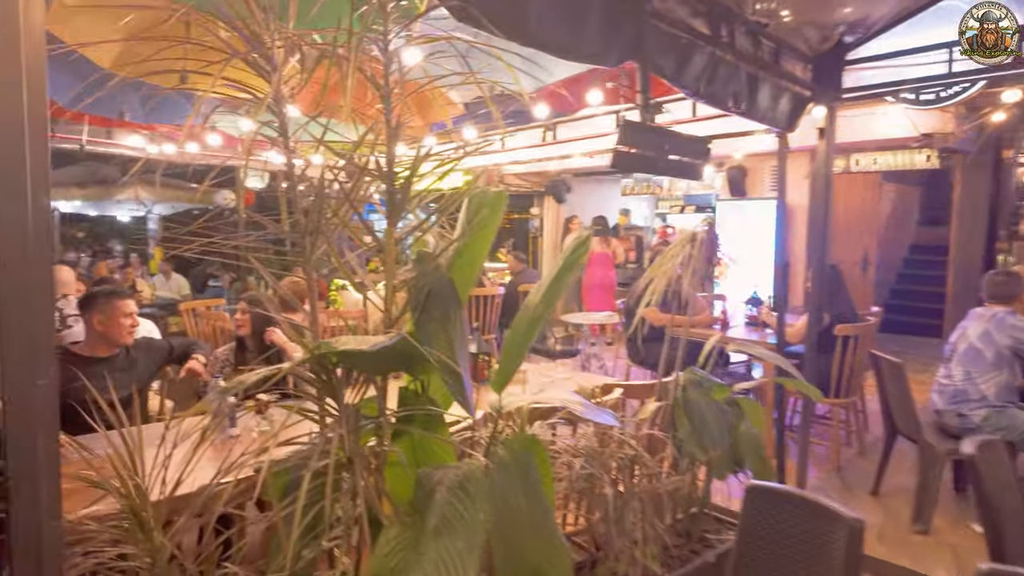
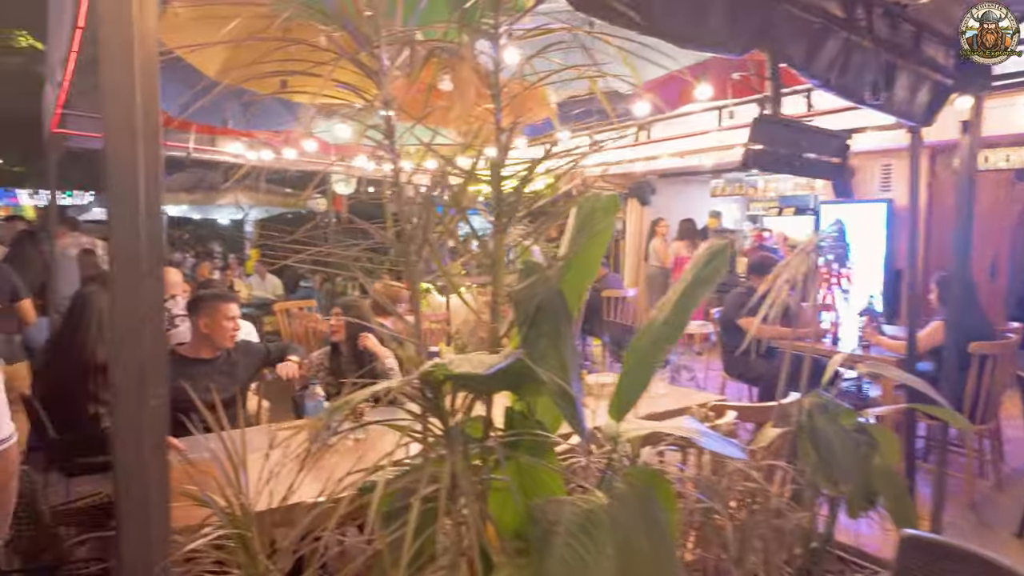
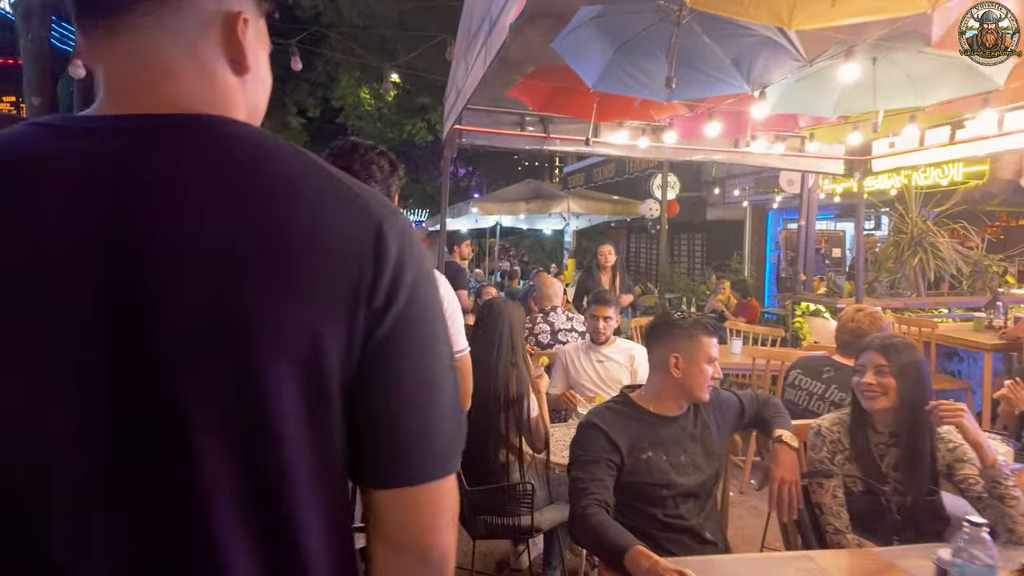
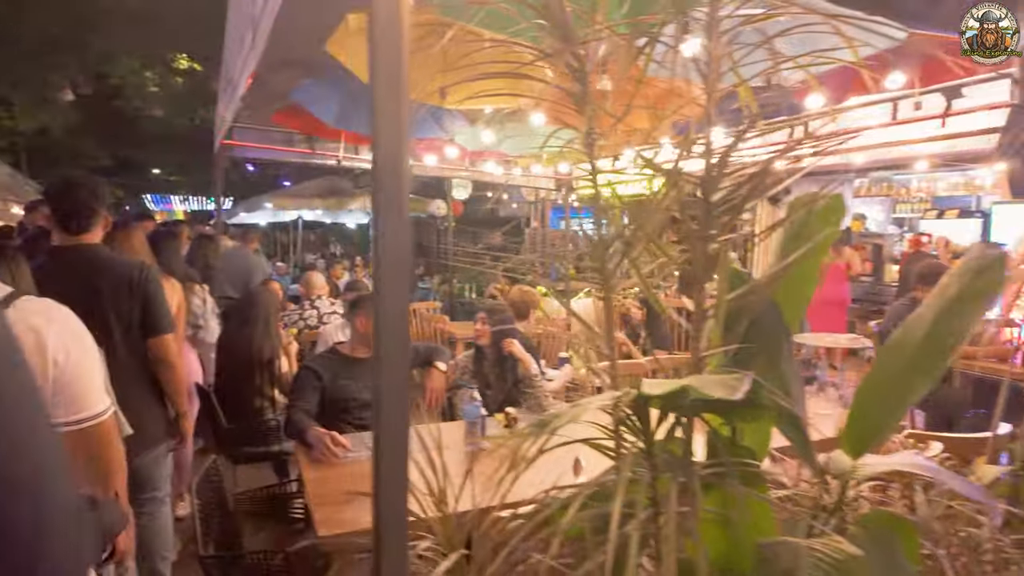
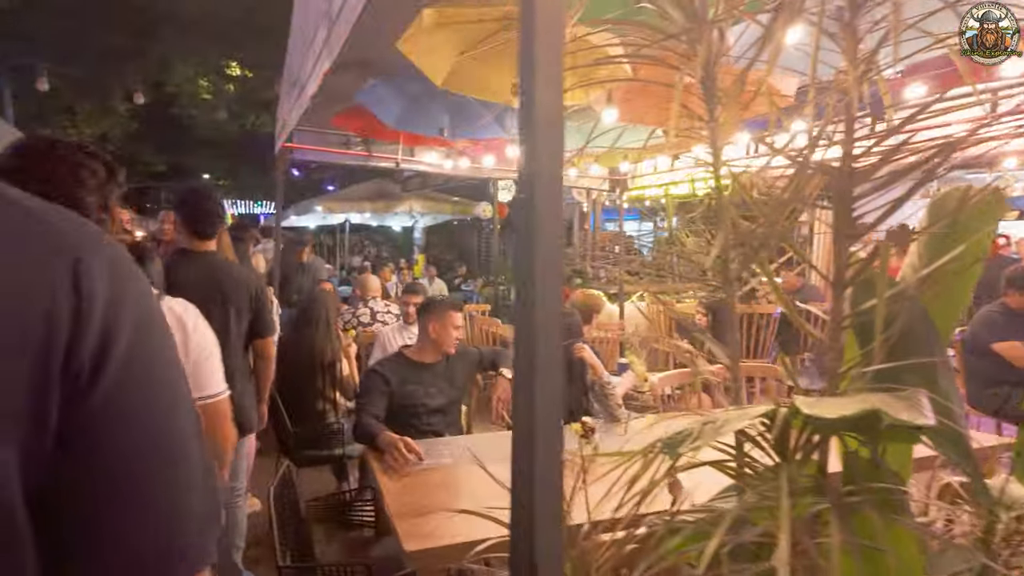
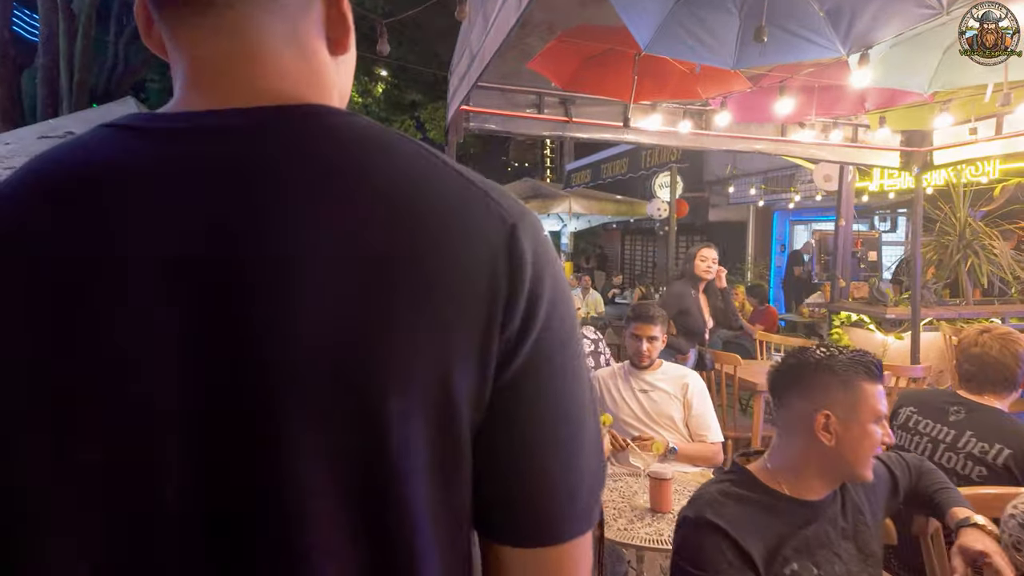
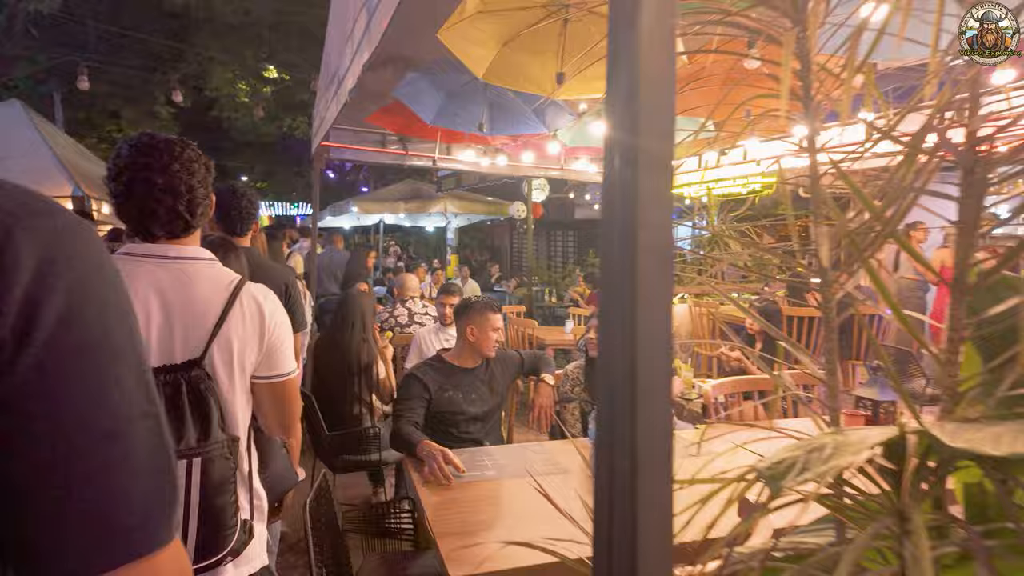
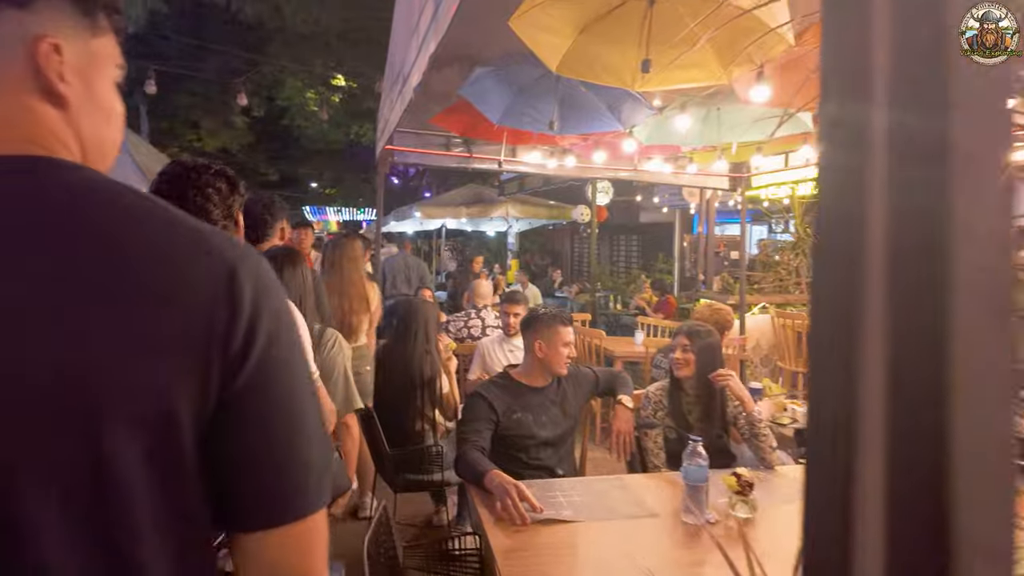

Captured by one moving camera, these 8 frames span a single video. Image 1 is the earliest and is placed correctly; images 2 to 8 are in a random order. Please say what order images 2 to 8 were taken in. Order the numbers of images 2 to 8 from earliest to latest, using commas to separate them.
2, 4, 5, 7, 8, 3, 6
